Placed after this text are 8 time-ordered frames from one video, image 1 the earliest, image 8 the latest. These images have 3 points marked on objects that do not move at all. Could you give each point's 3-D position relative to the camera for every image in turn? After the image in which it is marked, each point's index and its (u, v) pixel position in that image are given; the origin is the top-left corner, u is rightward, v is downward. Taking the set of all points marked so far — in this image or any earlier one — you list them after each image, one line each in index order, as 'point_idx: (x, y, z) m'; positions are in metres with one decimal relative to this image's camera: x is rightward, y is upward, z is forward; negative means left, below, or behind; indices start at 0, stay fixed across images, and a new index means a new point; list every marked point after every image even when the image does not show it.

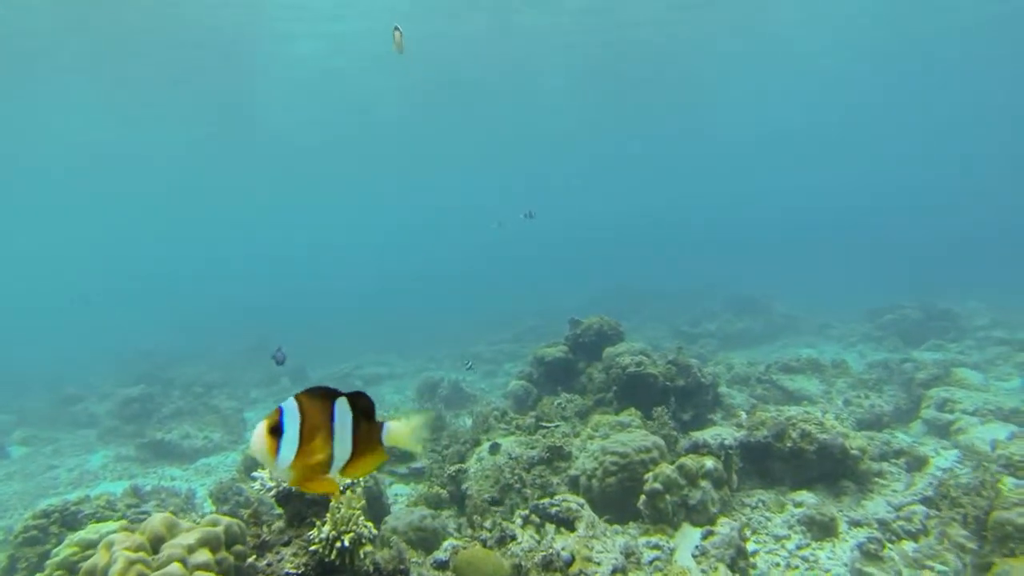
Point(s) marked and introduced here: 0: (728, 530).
0: (+4.8, -5.3, +16.5) m
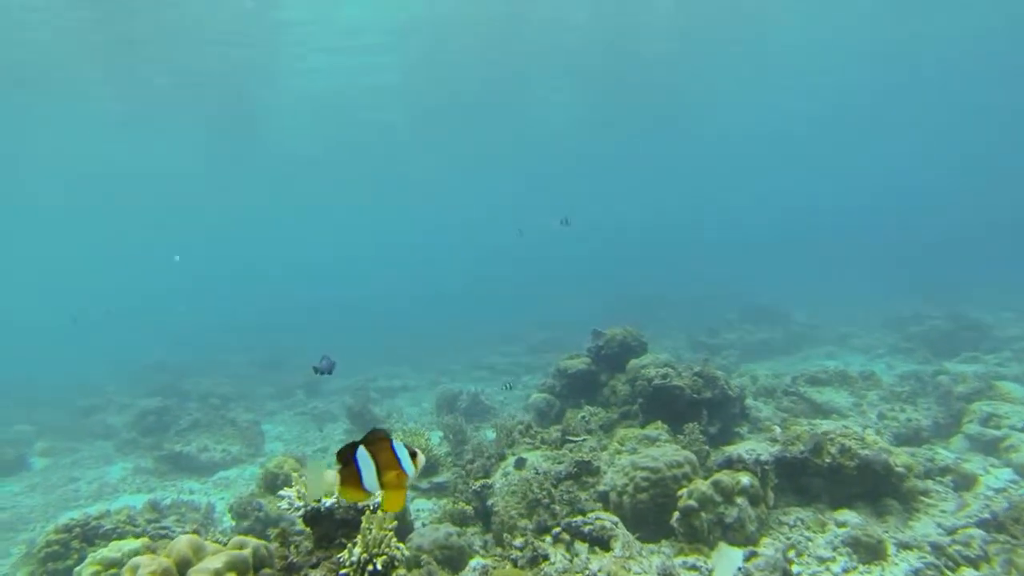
0: (+5.5, -5.5, +15.8) m
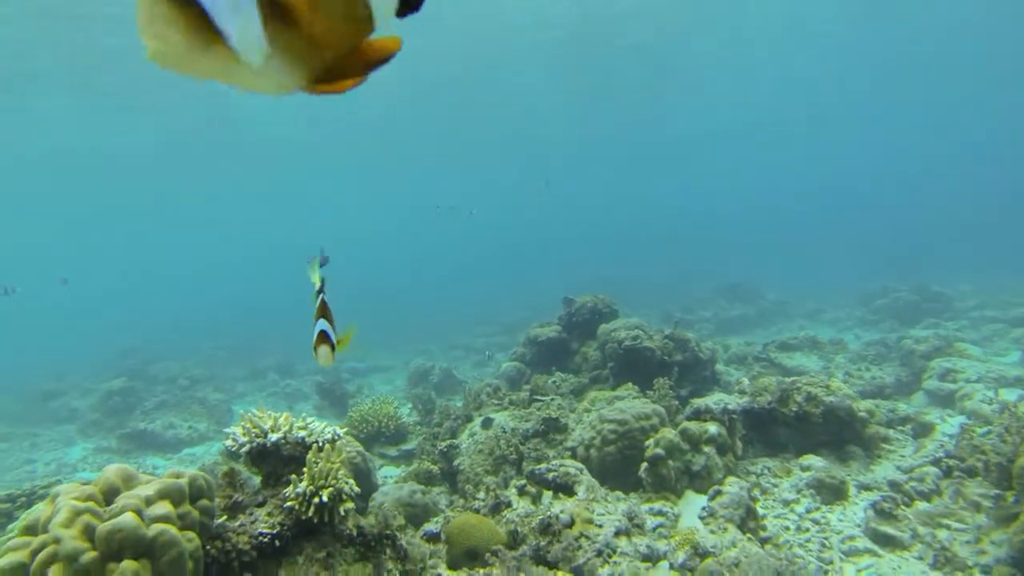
0: (+4.7, -4.3, +15.6) m
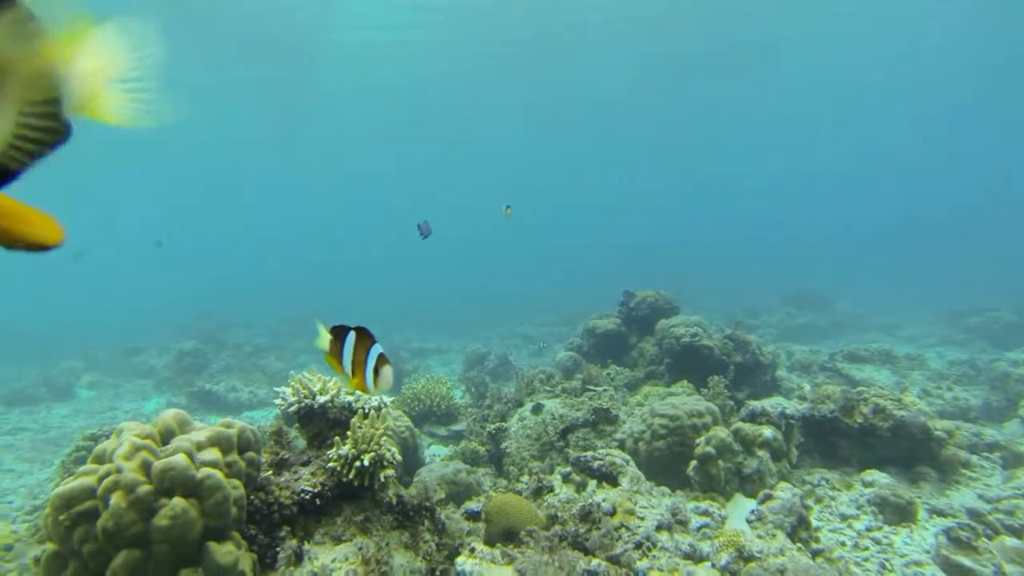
0: (+5.6, -4.2, +15.0) m
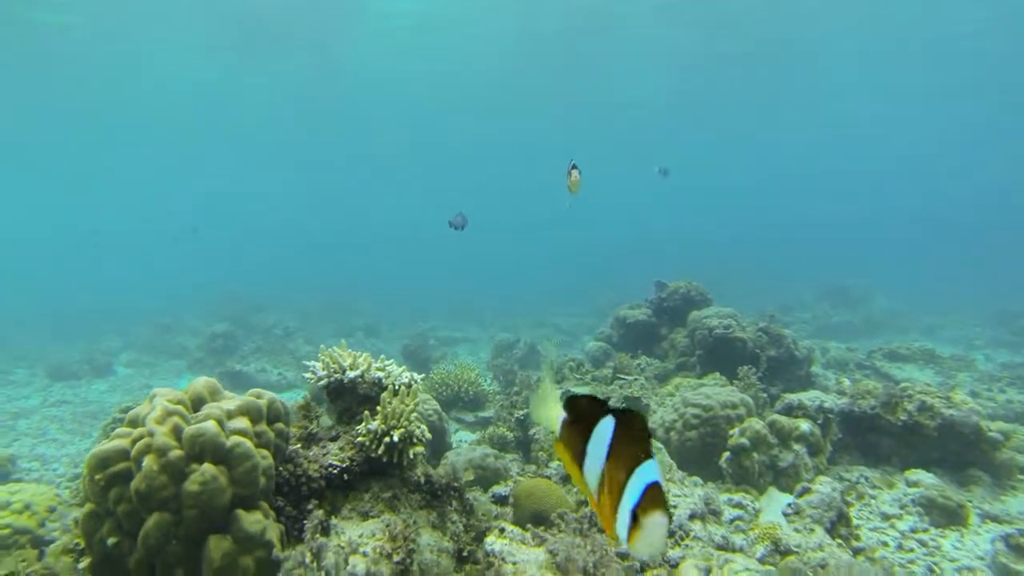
0: (+6.2, -4.0, +14.6) m
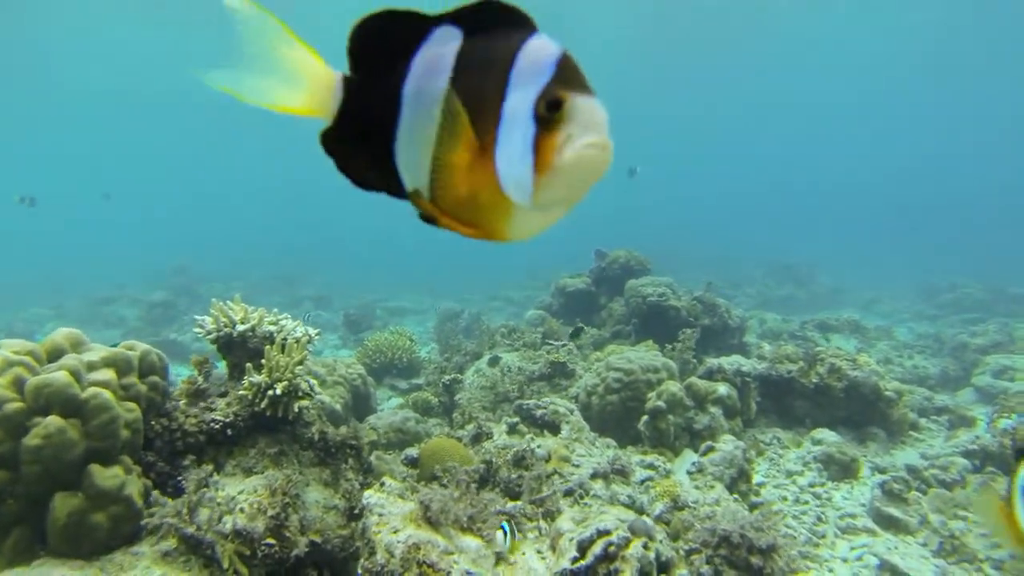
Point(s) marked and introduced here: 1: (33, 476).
0: (+4.4, -3.2, +14.7) m
1: (-5.1, -2.0, +8.0) m
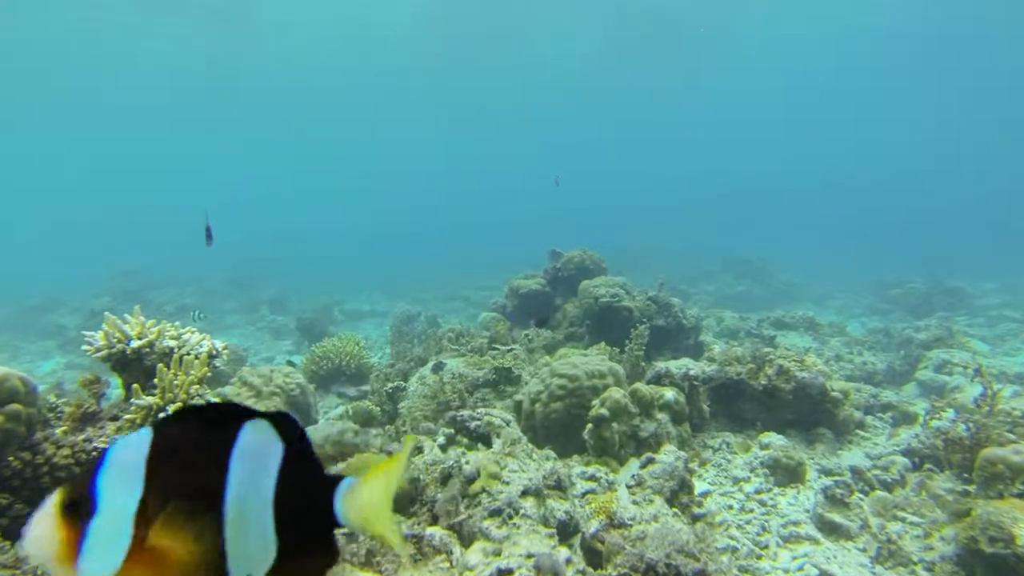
0: (+3.2, -3.3, +14.1) m
1: (-6.1, -2.2, +7.0) m
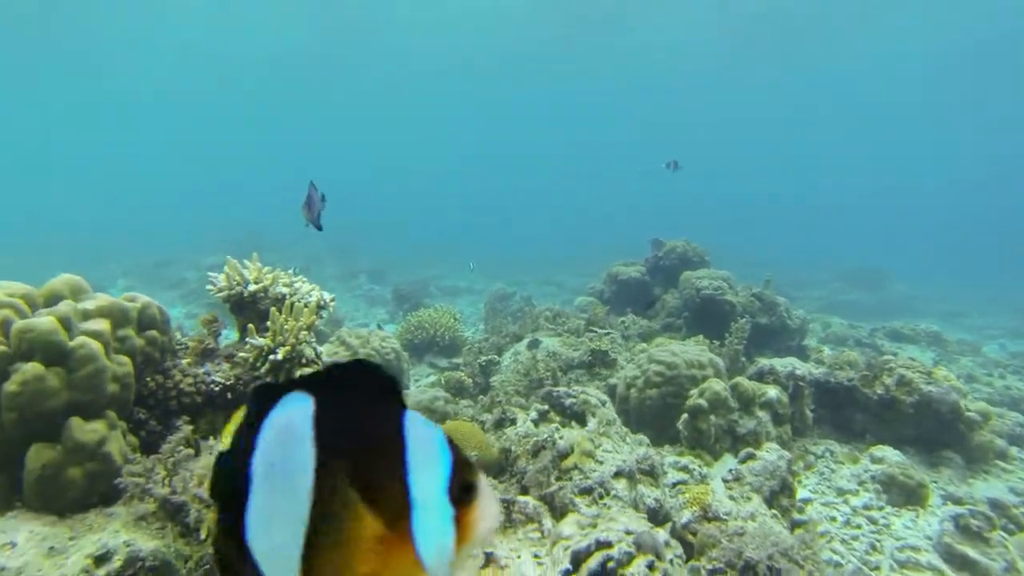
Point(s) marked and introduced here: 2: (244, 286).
0: (+4.8, -3.1, +13.4) m
1: (-5.1, -1.4, +7.5) m
2: (-3.9, 0.0, +10.8) m
